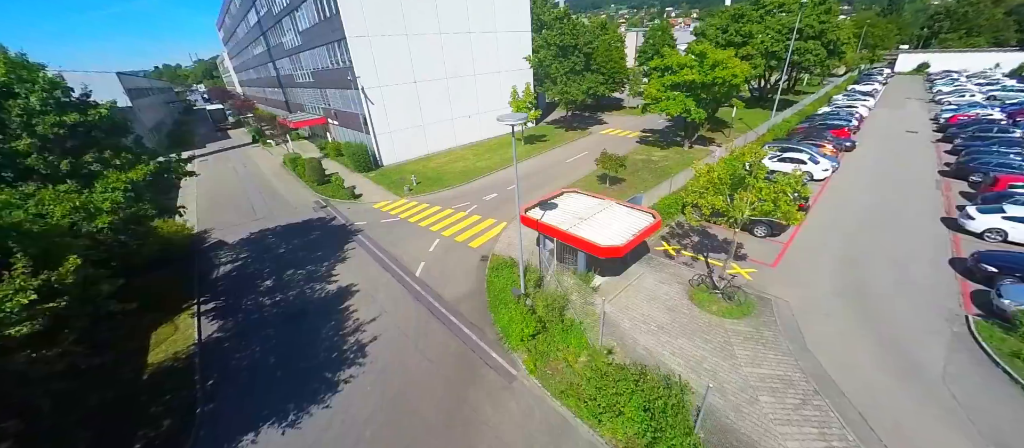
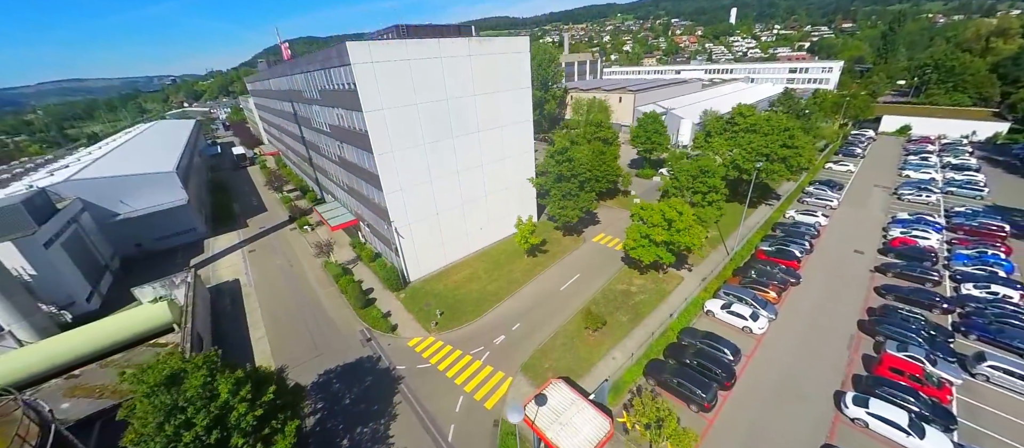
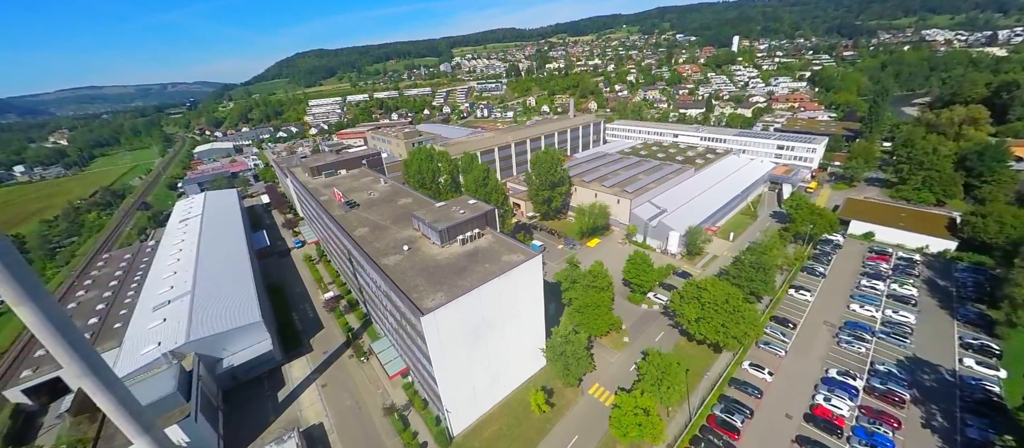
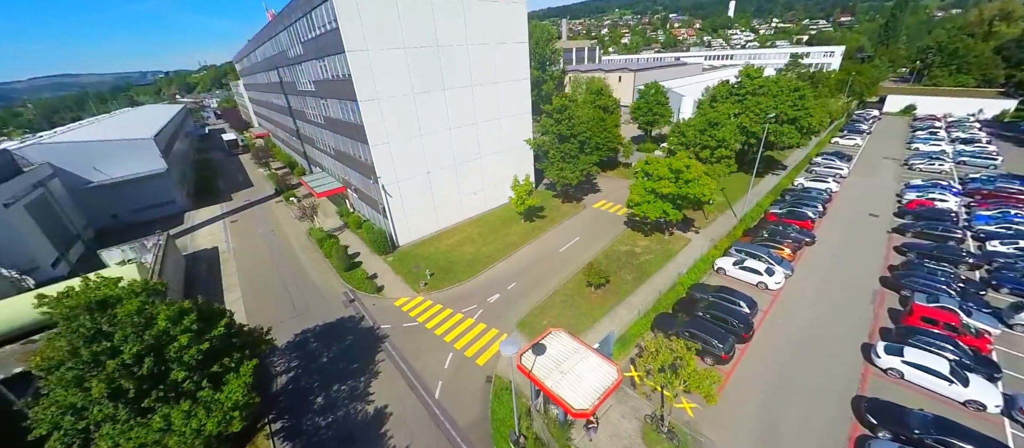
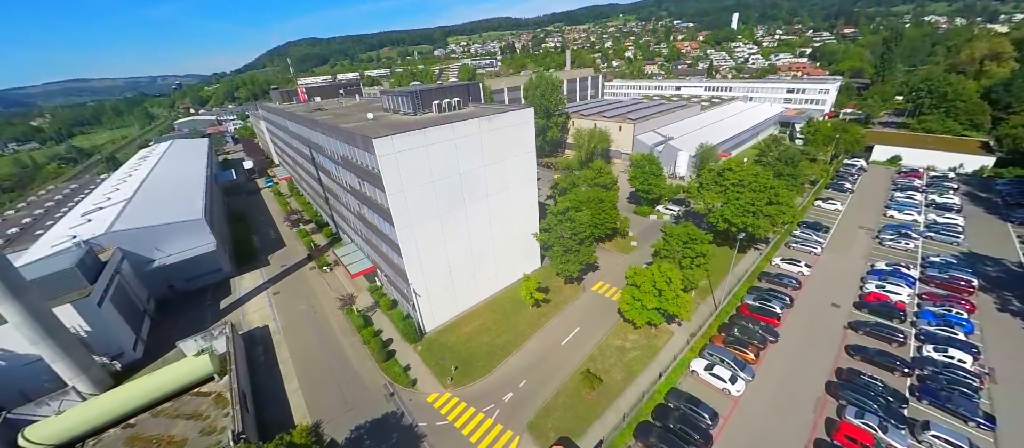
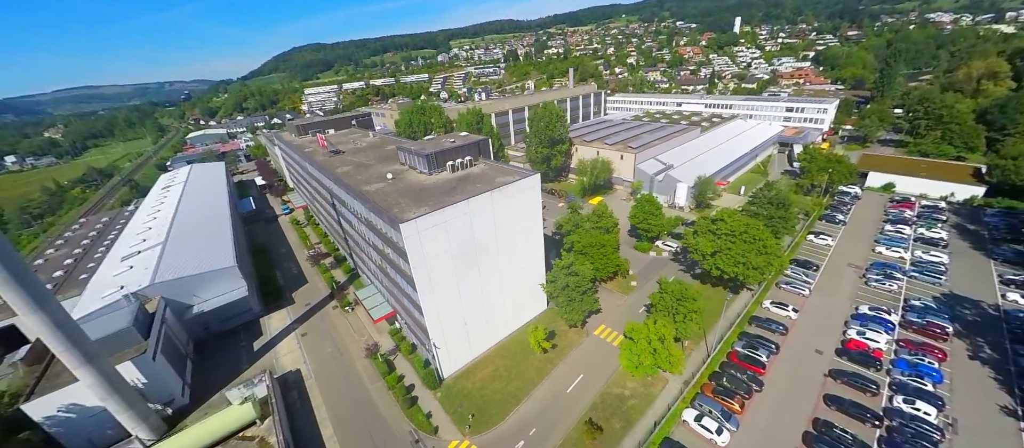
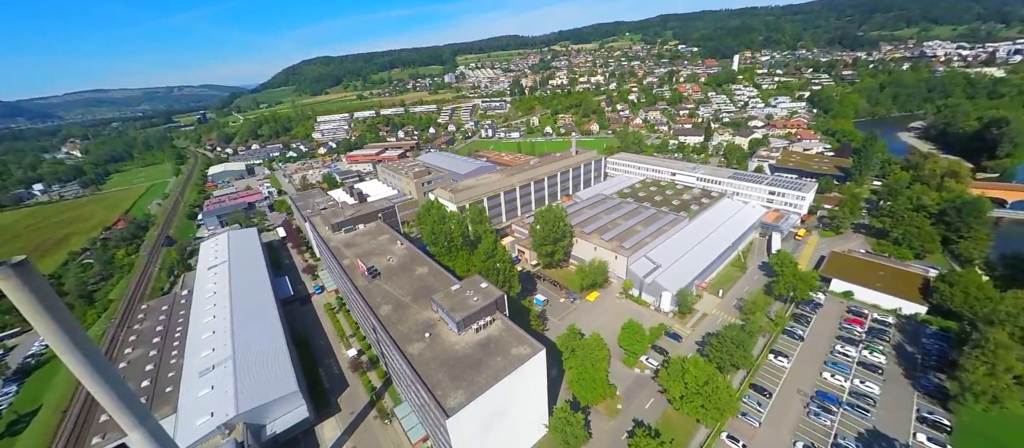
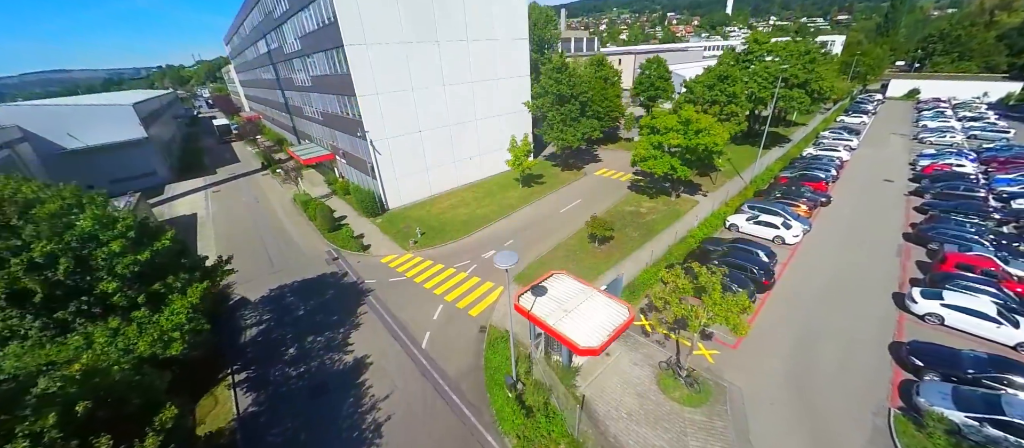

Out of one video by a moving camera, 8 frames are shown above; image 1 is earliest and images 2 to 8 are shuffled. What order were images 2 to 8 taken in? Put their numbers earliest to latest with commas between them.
8, 4, 2, 5, 6, 3, 7
